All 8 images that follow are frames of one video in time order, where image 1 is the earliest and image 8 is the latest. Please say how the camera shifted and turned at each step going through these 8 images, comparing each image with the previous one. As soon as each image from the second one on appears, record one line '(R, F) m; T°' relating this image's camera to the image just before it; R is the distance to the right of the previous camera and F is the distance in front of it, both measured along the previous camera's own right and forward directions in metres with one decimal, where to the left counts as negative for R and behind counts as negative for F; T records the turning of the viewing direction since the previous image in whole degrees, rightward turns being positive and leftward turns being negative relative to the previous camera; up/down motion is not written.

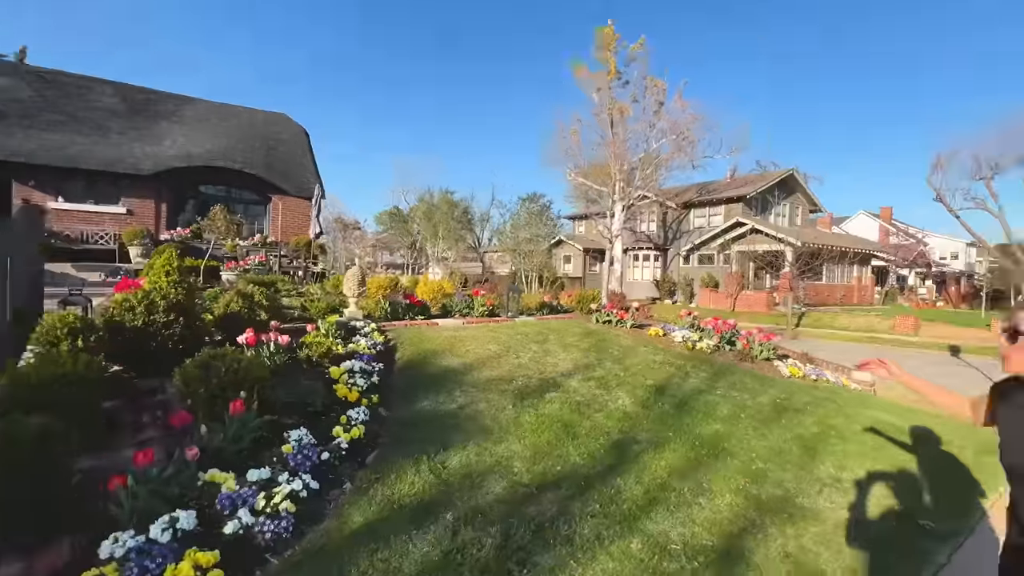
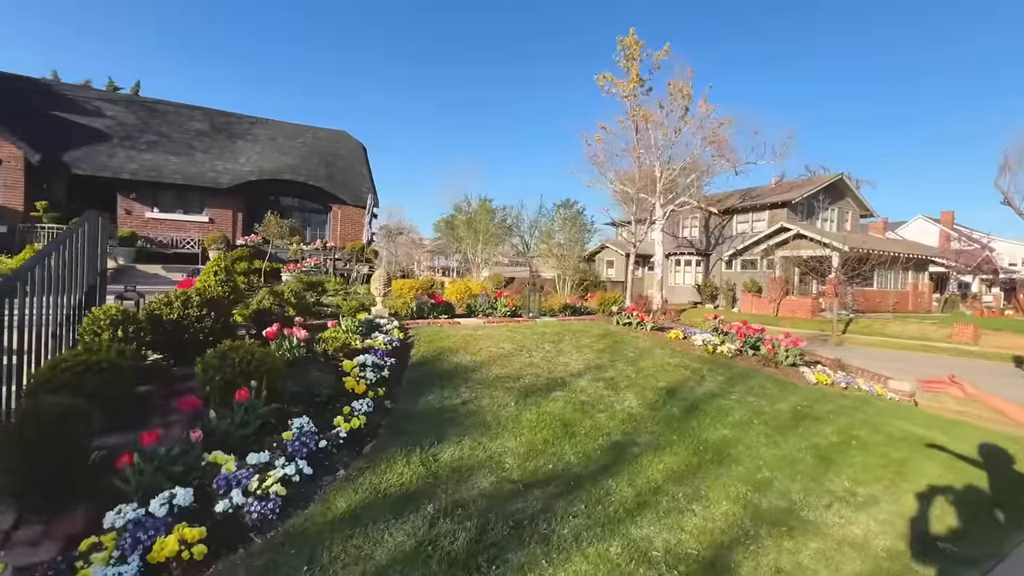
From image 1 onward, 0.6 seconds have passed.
(+0.4, 0.0) m; -5°
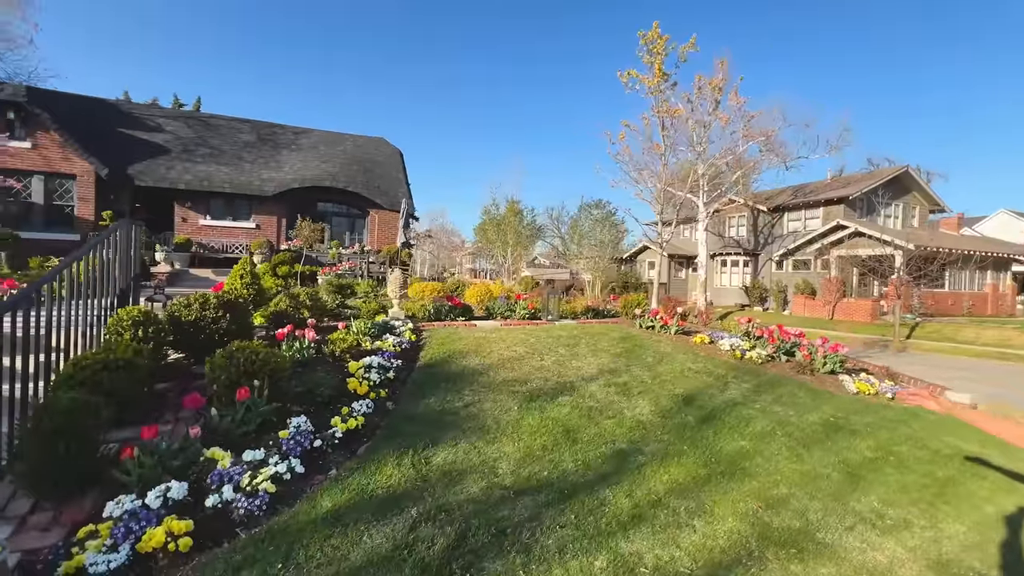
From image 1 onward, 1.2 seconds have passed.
(+0.5, +0.1) m; -5°
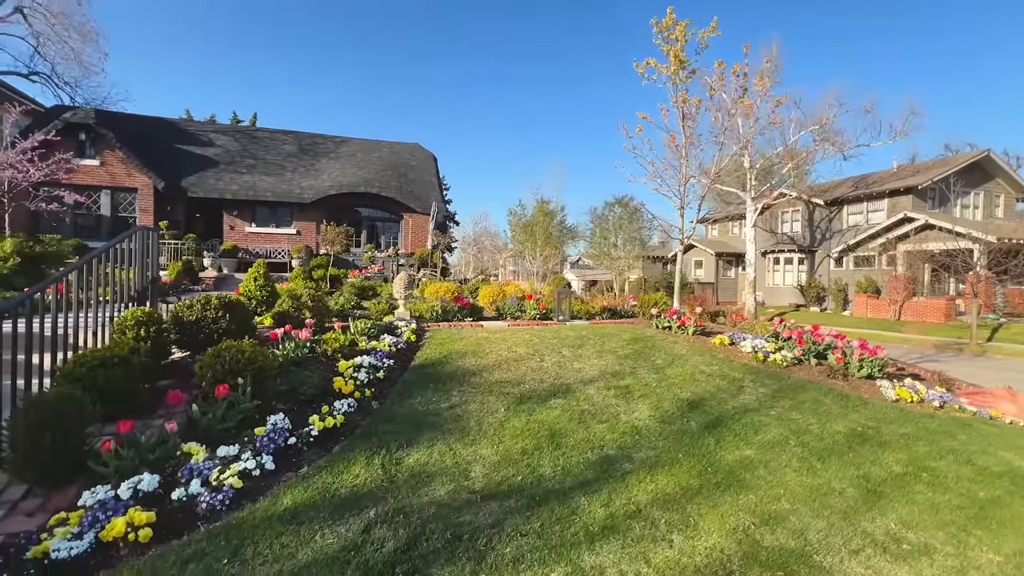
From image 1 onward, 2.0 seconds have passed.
(+0.7, +0.2) m; -6°
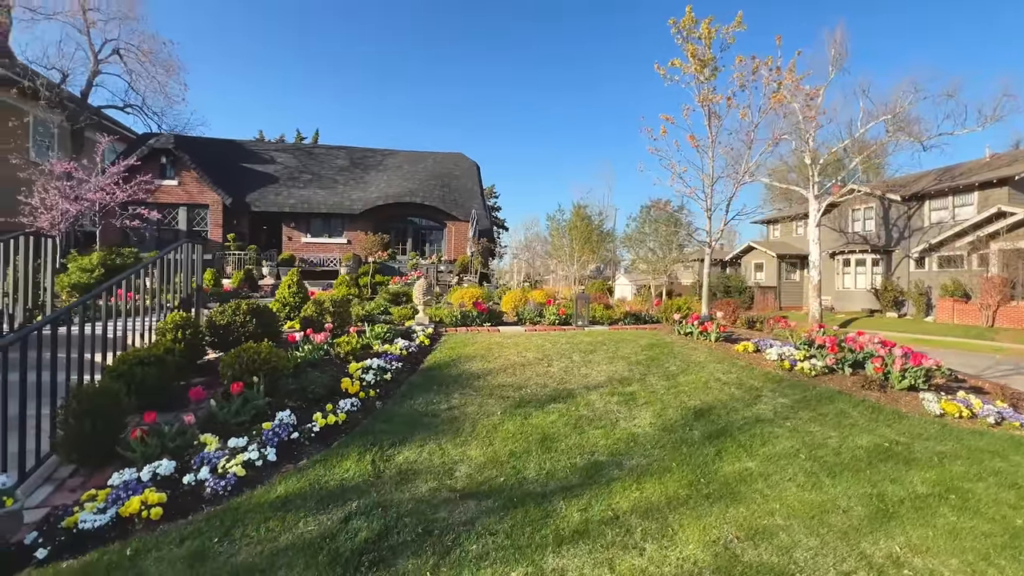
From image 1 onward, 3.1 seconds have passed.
(+0.7, -0.1) m; -7°
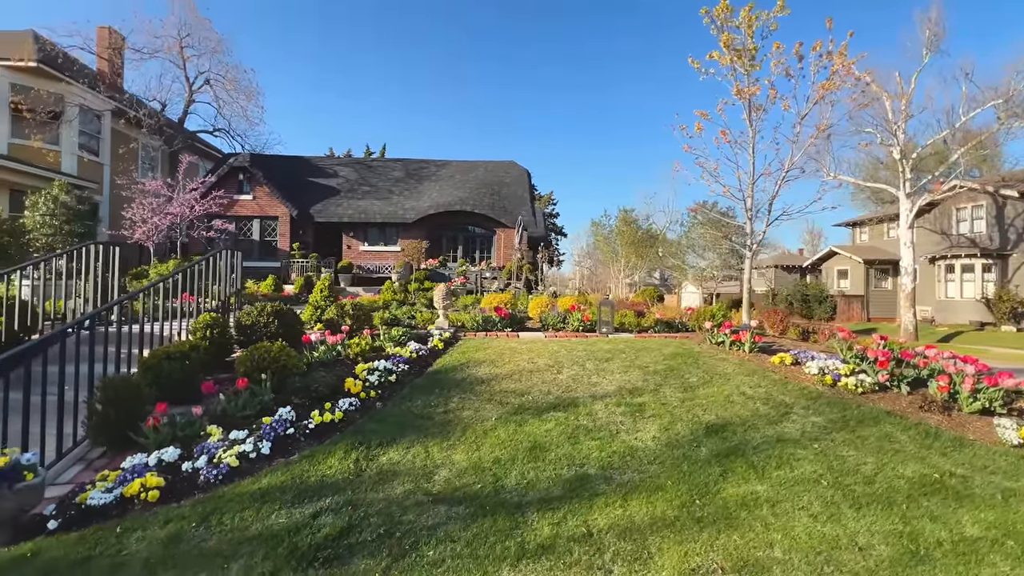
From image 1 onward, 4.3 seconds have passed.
(+0.8, +0.1) m; -8°
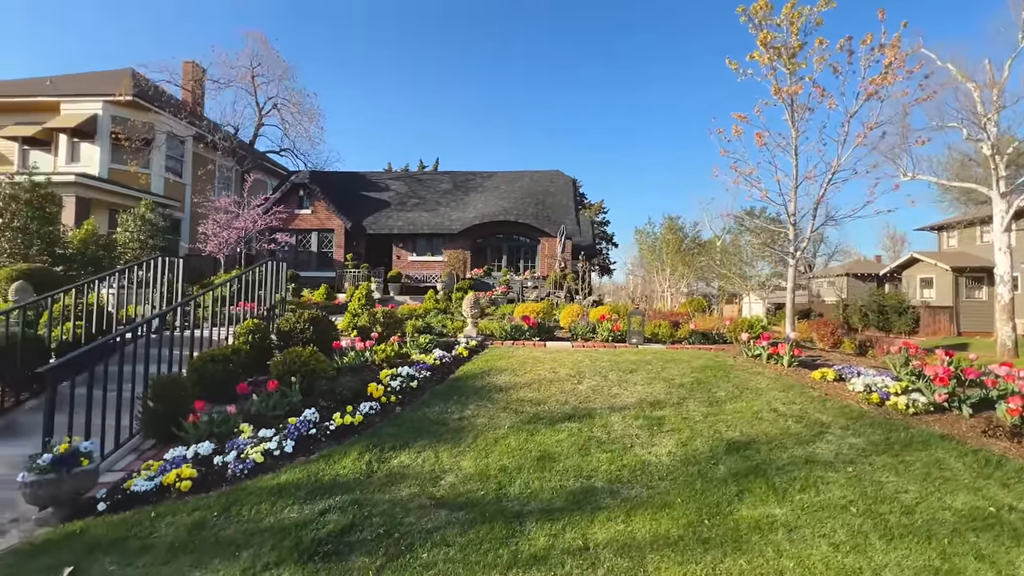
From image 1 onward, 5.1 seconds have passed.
(+0.5, 0.0) m; -7°
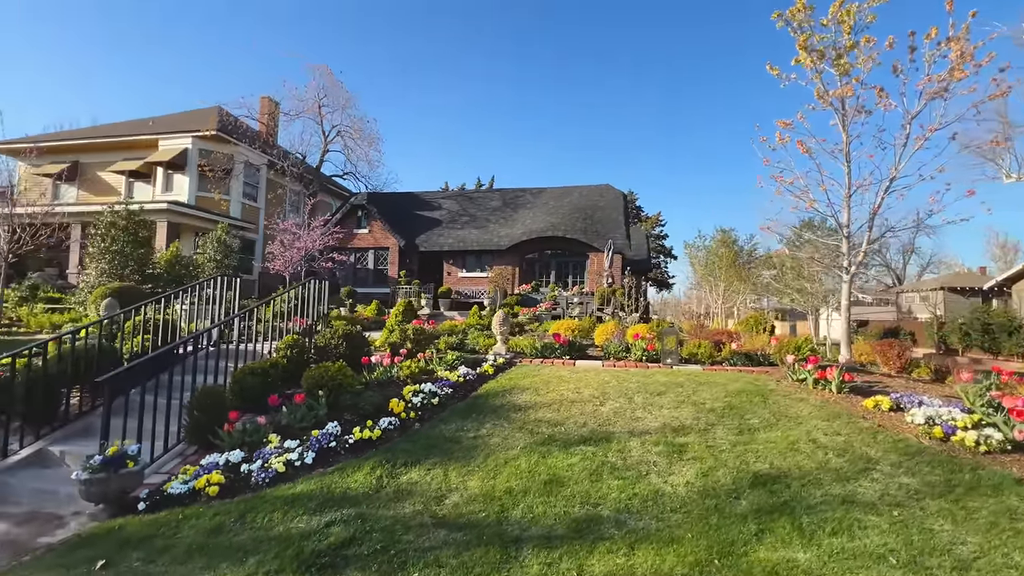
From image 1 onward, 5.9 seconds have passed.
(+0.5, 0.0) m; -7°
